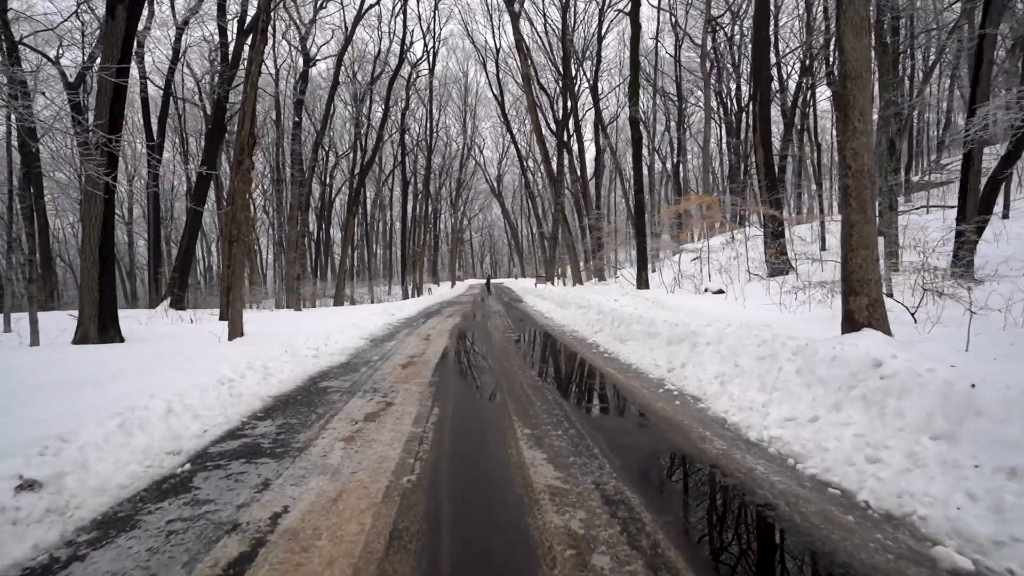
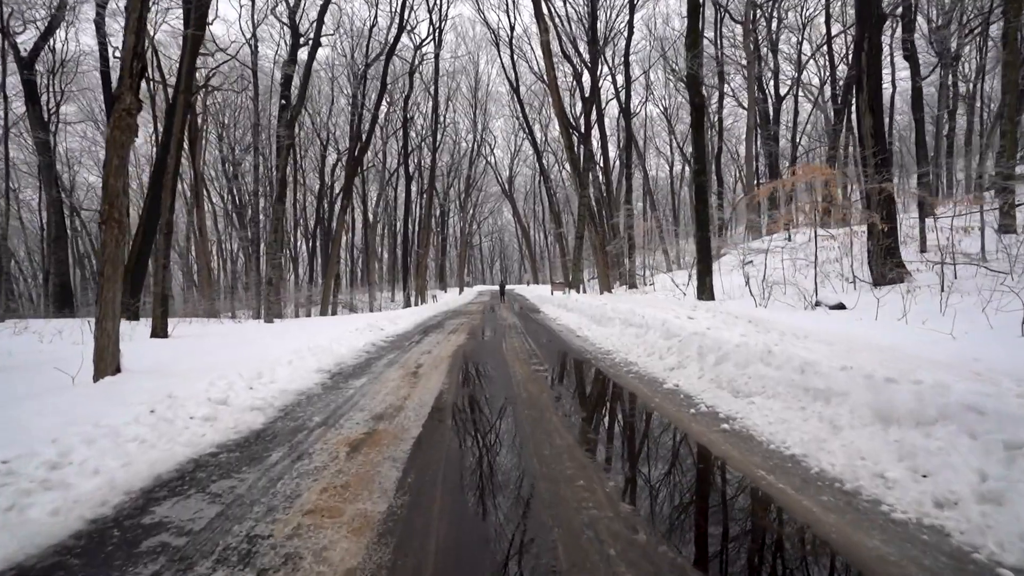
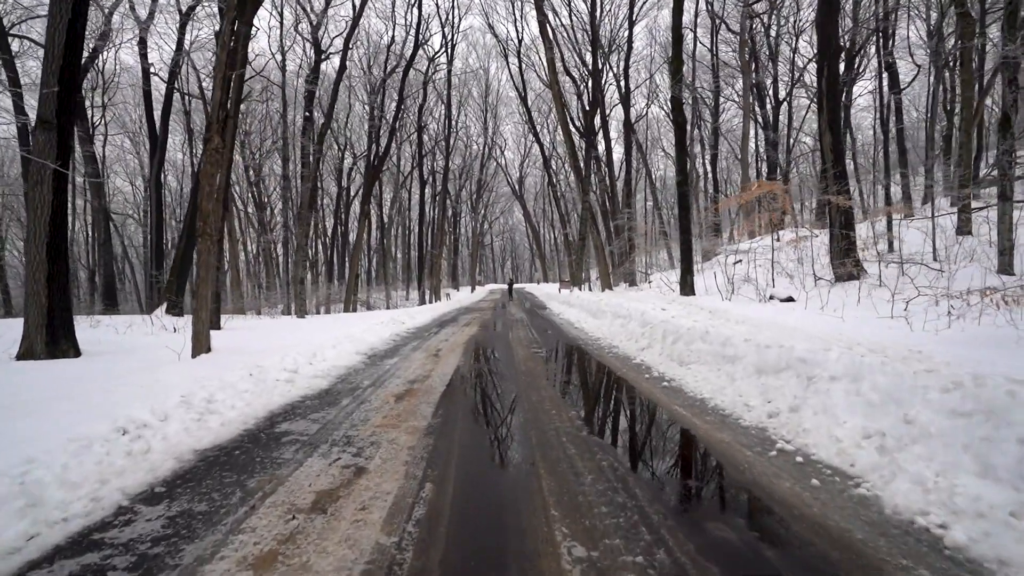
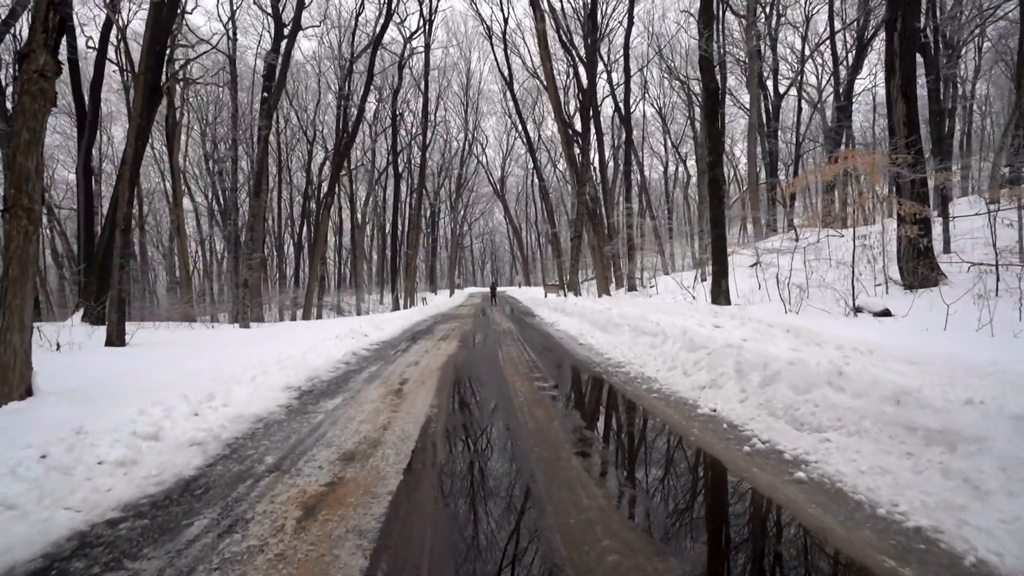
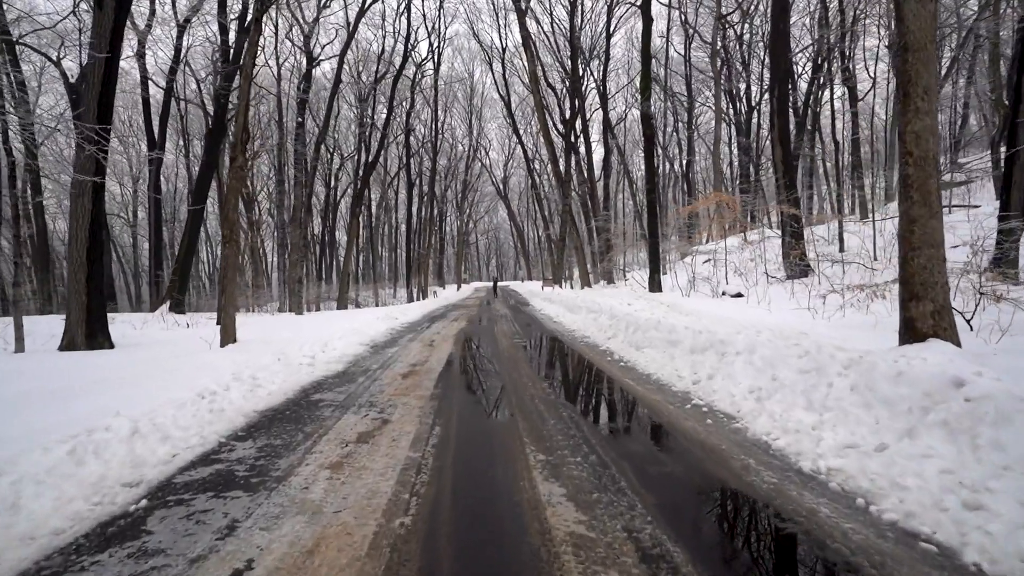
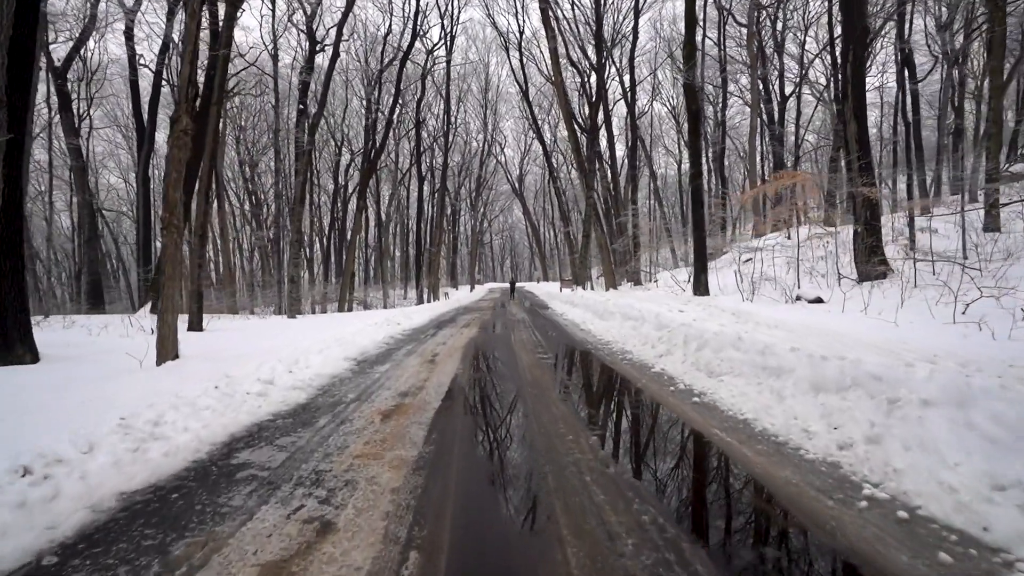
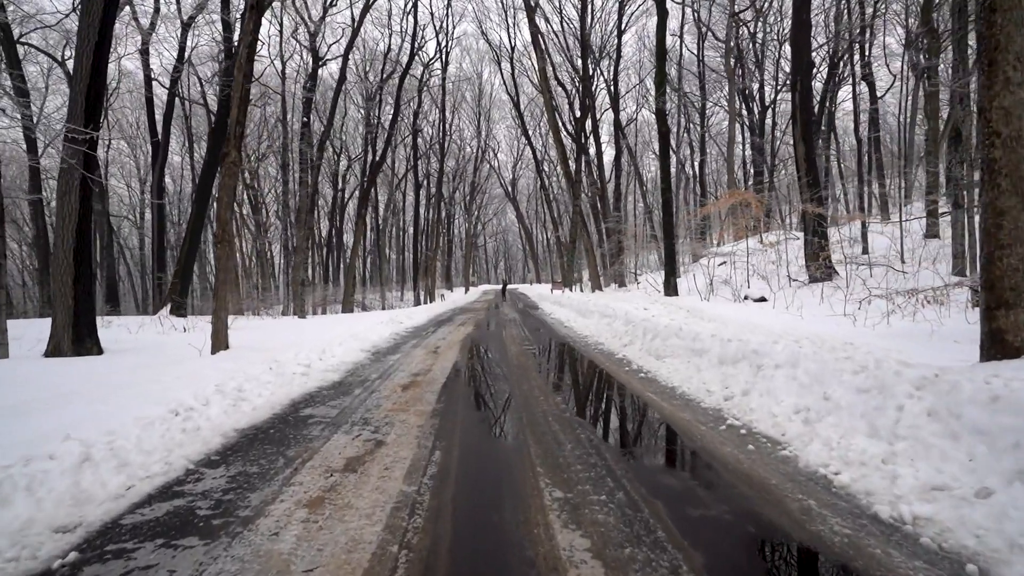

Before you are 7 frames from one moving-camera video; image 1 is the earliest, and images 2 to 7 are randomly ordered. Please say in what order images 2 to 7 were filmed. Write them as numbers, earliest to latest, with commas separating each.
5, 7, 3, 6, 2, 4
